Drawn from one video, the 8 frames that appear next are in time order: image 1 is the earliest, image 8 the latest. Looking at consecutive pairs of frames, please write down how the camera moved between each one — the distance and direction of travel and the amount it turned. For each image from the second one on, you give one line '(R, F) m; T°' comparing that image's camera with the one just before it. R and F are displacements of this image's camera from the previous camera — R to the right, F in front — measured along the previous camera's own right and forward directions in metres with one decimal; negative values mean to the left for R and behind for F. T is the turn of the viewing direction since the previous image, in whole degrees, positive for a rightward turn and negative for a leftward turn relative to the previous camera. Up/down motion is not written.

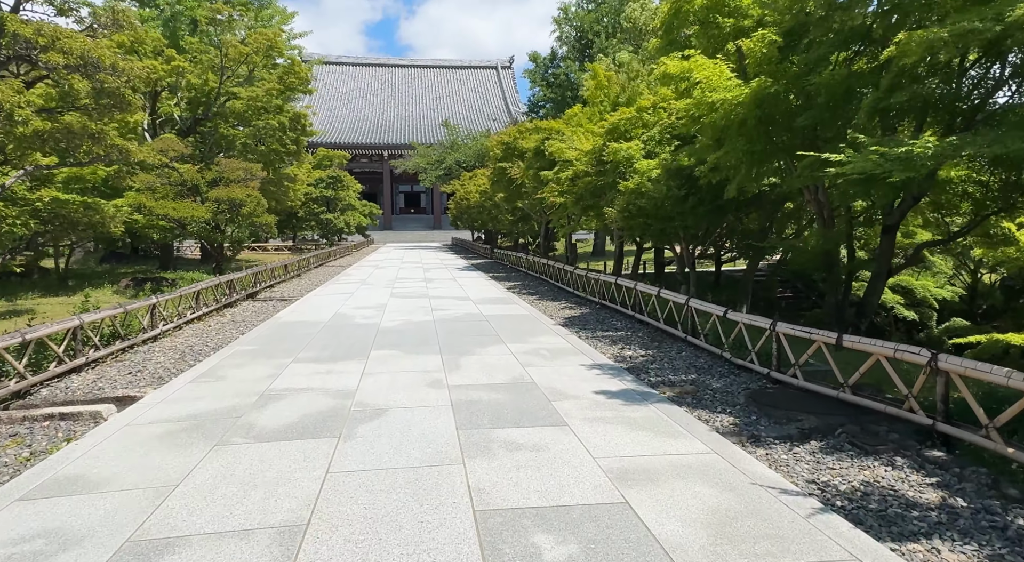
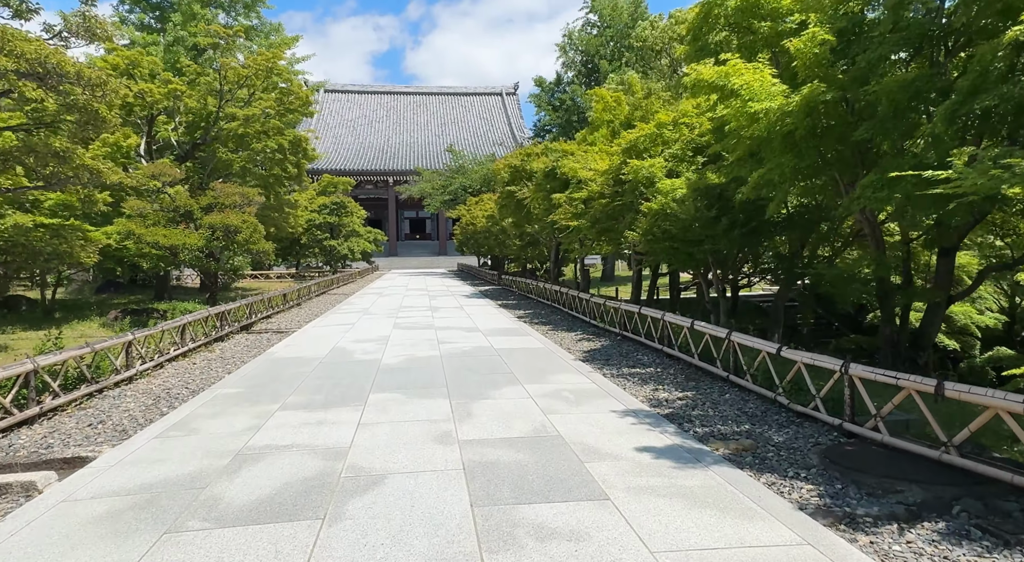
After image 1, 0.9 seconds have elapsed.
(-0.1, +0.8) m; 0°
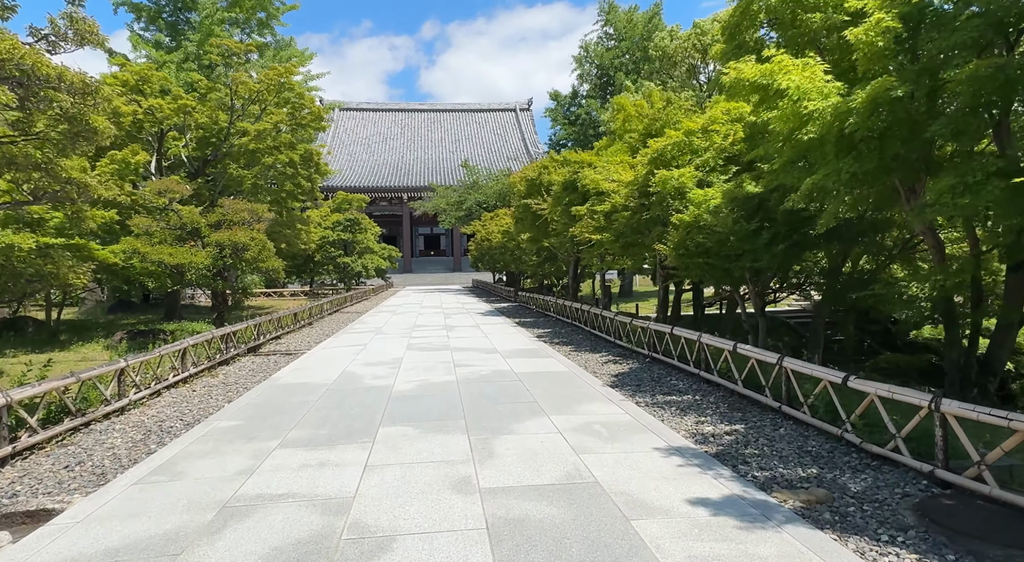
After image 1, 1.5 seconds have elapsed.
(-0.1, +0.6) m; -1°
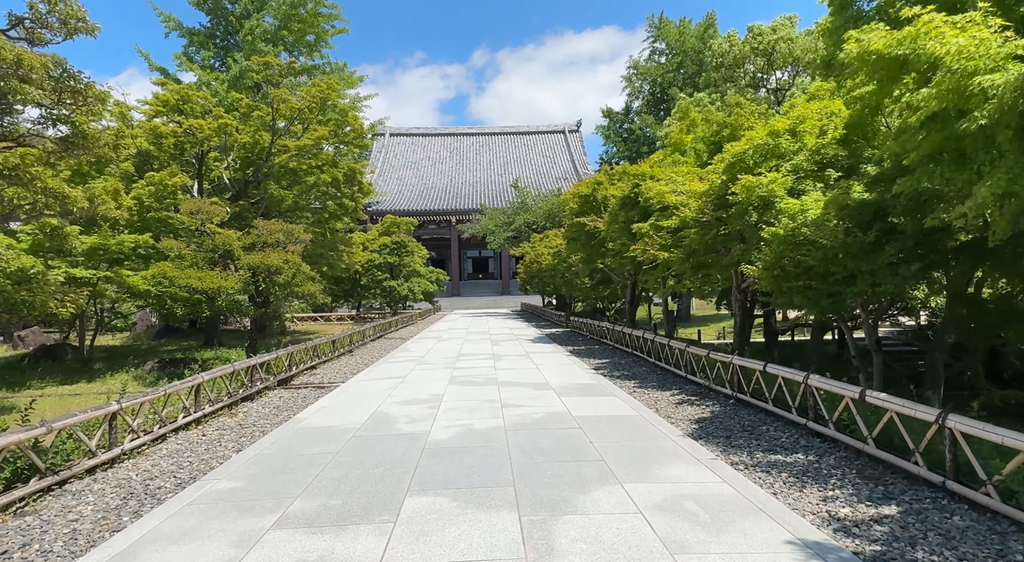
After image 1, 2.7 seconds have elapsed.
(-0.1, +1.2) m; -4°
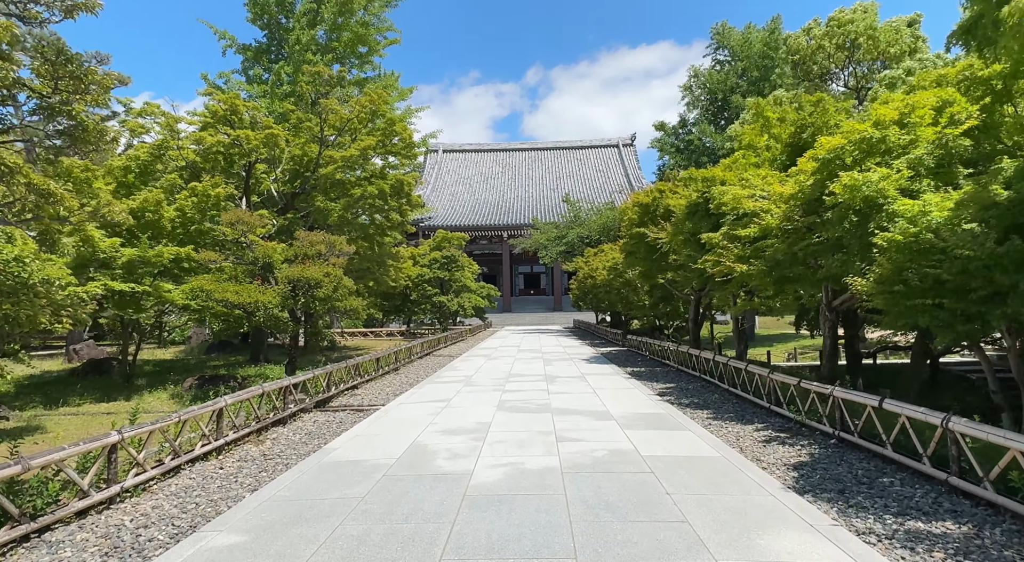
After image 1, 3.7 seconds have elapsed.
(-0.1, +1.0) m; -5°
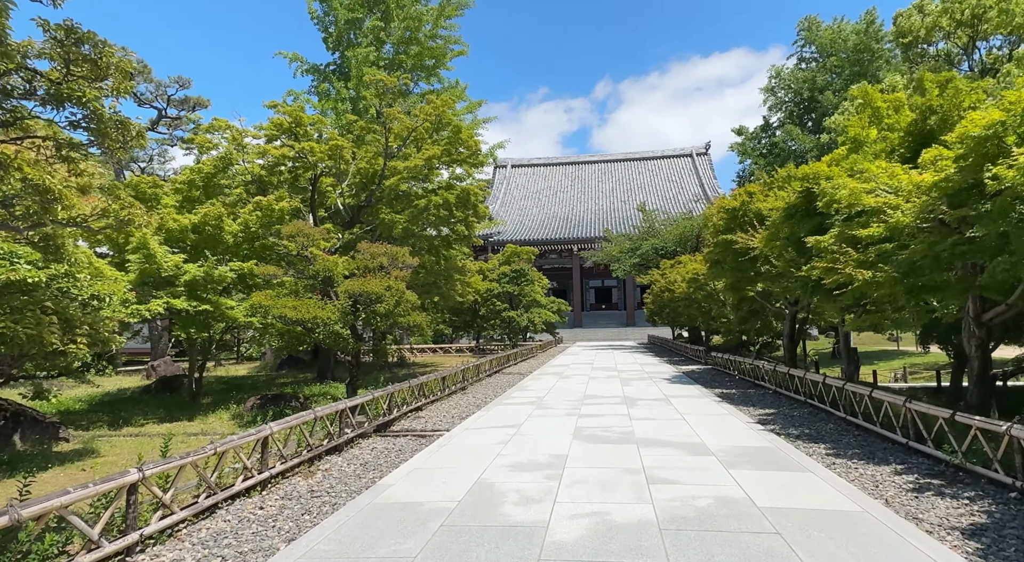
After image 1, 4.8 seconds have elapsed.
(-0.1, +1.0) m; -6°
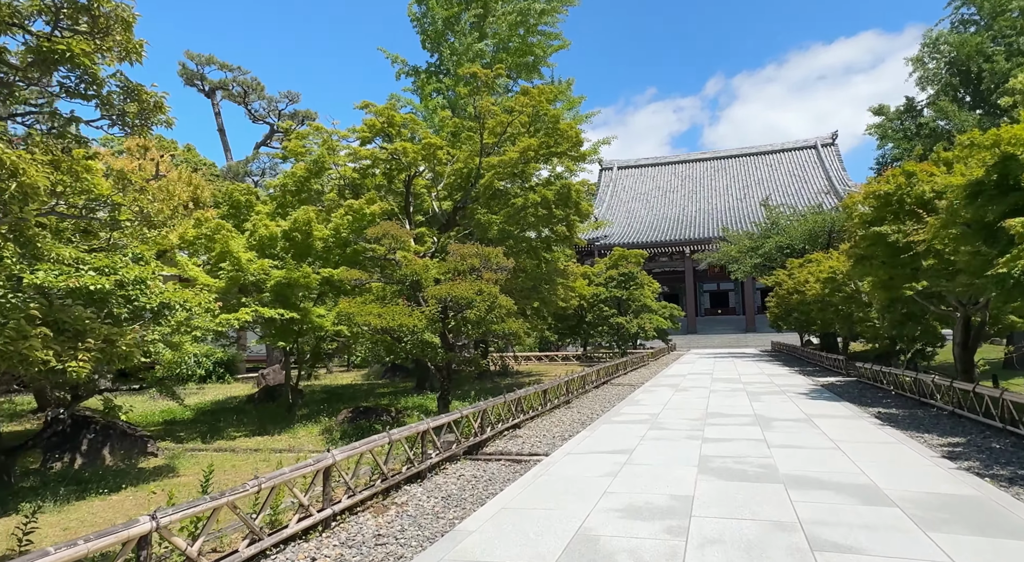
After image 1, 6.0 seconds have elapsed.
(0.0, +1.2) m; -10°
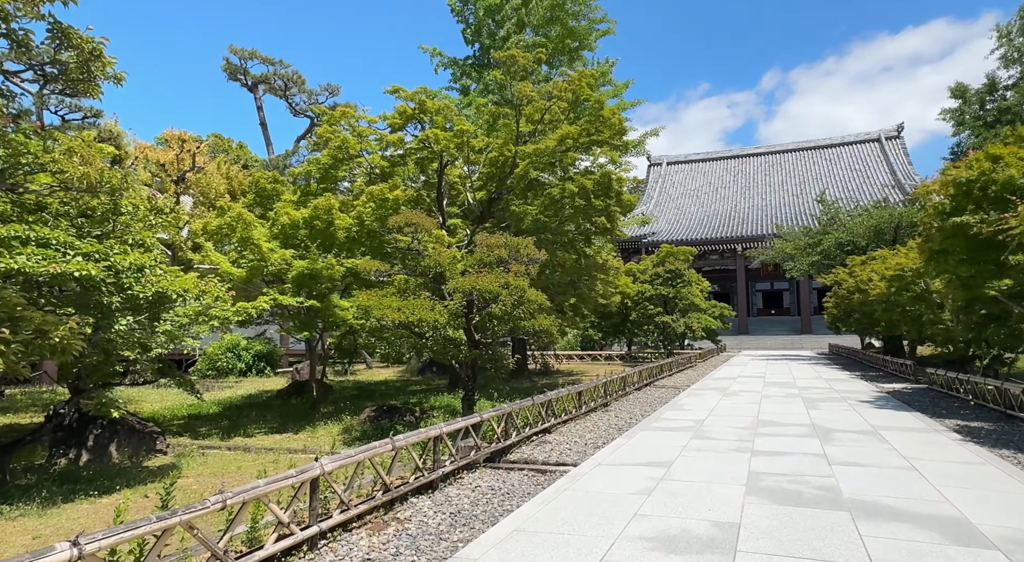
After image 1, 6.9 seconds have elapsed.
(+0.2, +0.7) m; -4°
